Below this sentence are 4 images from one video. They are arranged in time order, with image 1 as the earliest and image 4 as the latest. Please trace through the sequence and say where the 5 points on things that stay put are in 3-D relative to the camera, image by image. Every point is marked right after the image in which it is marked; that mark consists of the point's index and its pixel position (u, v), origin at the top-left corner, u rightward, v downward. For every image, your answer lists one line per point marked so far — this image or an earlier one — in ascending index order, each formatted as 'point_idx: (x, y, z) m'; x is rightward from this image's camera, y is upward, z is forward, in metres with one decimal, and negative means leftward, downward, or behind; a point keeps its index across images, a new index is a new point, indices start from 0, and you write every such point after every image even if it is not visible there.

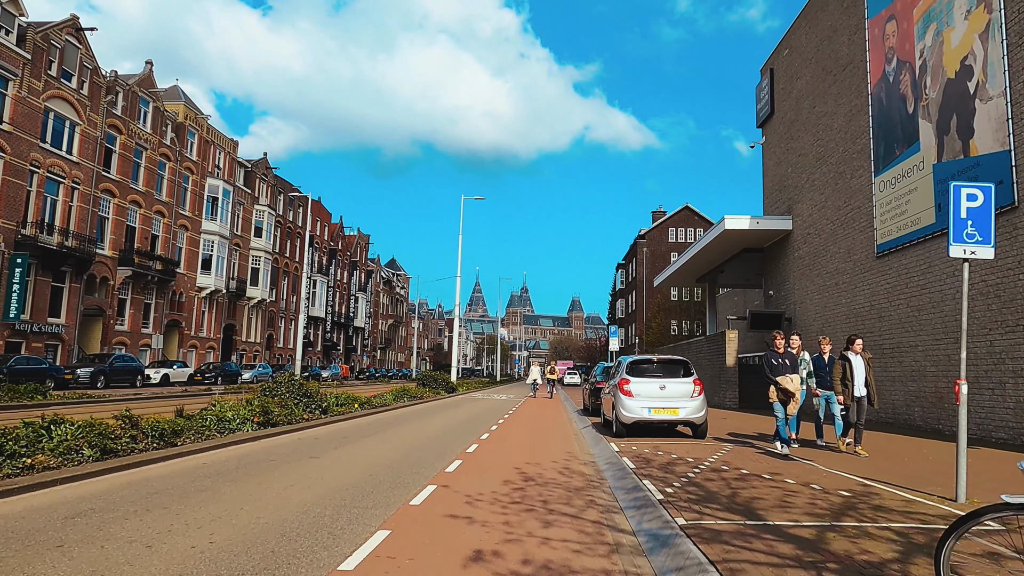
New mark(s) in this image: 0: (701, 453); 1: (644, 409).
0: (+2.6, -2.3, +9.0) m
1: (+2.2, -2.0, +11.1) m
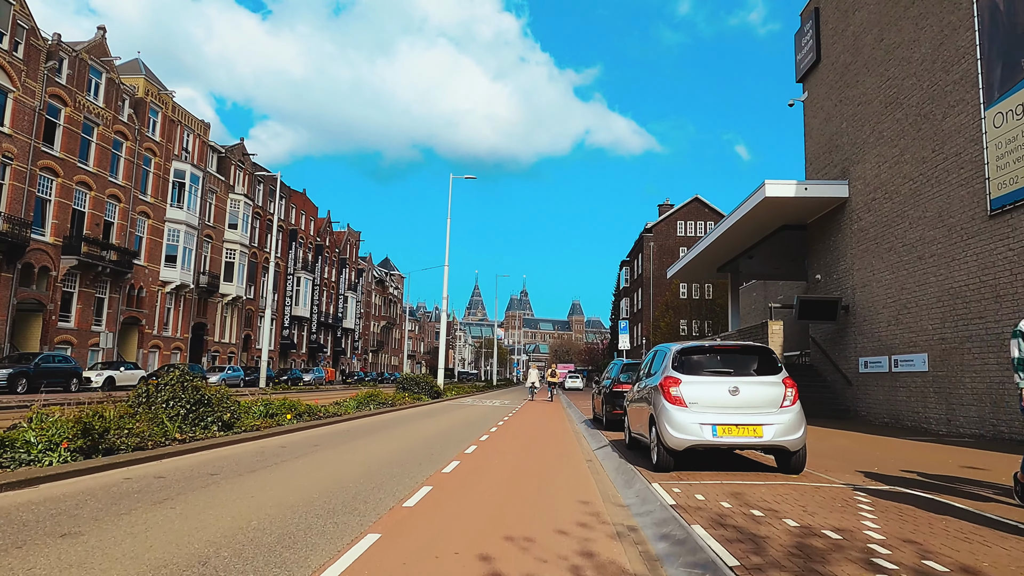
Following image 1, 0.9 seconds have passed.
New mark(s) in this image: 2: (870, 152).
0: (+2.4, -1.6, +4.8) m
1: (+2.0, -1.4, +6.9) m
2: (+9.3, +3.5, +17.2) m
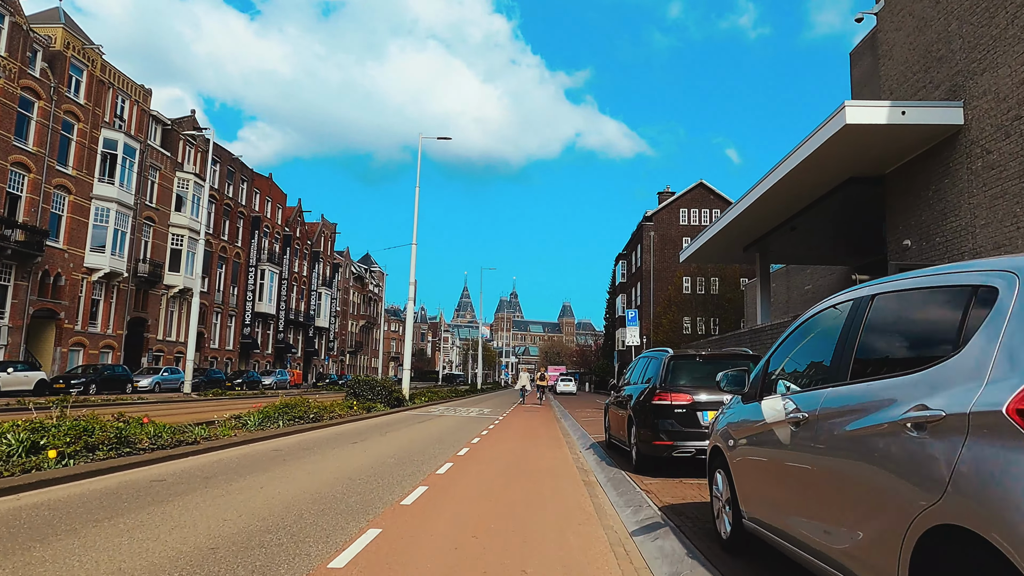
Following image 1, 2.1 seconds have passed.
0: (+2.0, -0.9, -0.8) m
1: (+1.6, -0.7, +1.3) m
2: (+8.8, +4.2, +11.8) m
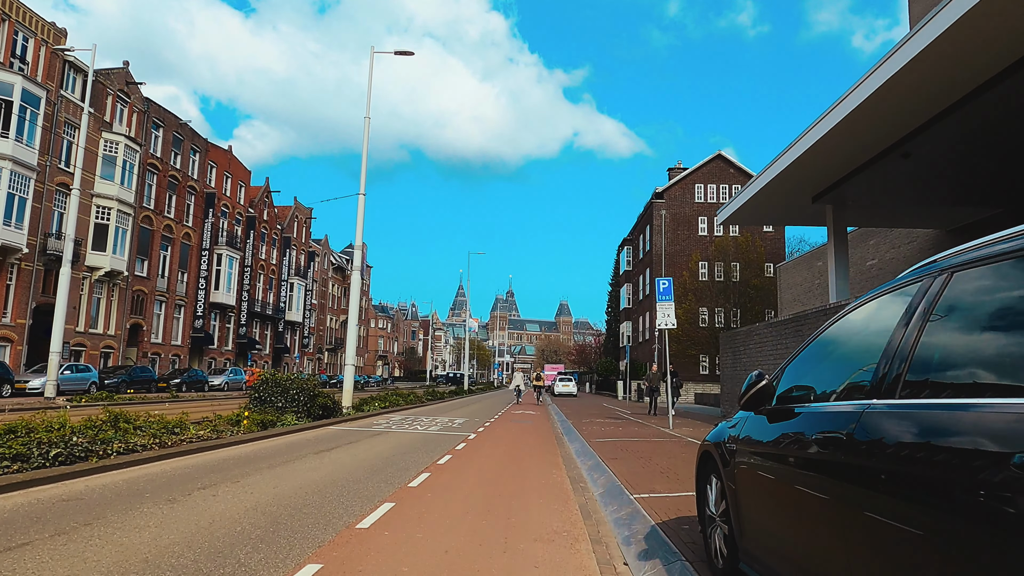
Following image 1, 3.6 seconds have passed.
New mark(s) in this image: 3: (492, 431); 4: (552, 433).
0: (+1.7, +0.1, -7.6) m
1: (+1.3, +0.3, -5.5) m
2: (+8.4, +5.2, +5.0) m
3: (-0.7, -4.3, +19.7) m
4: (+1.1, -4.3, +19.8) m
